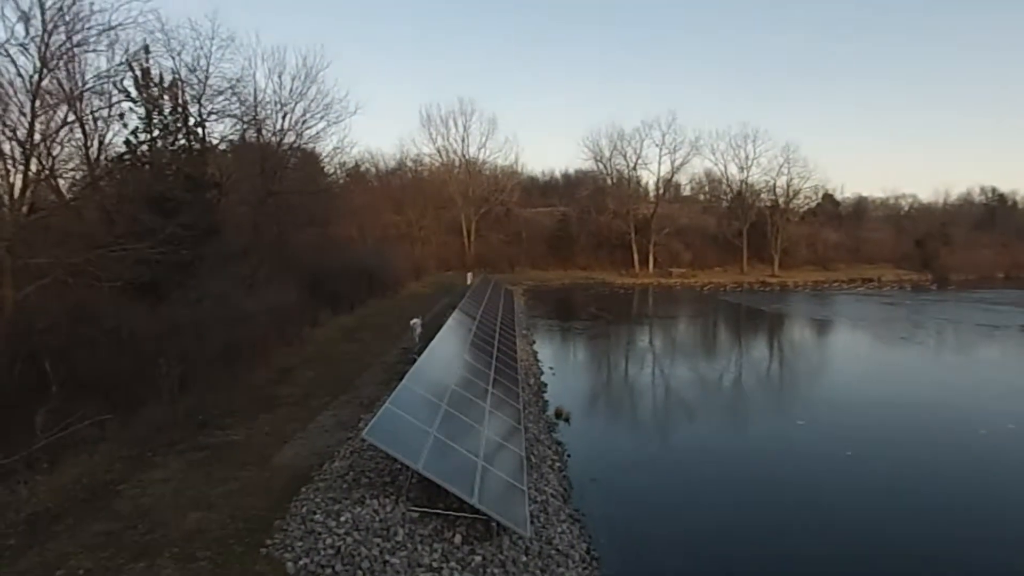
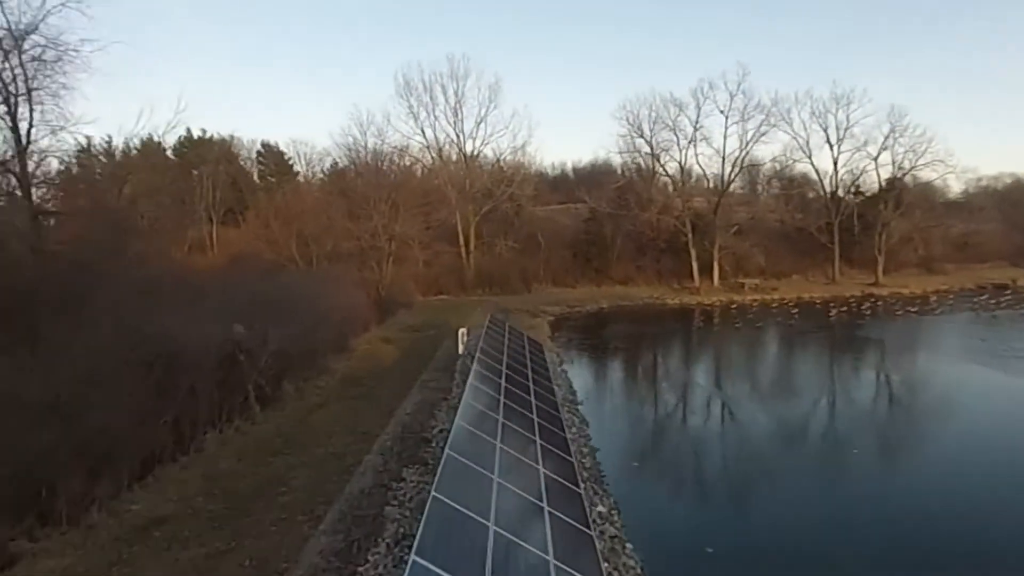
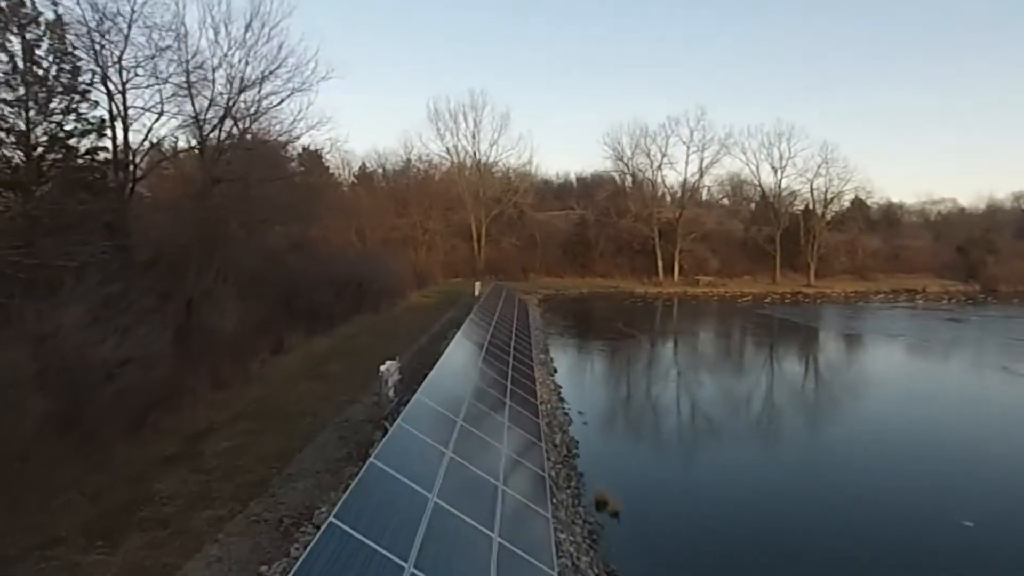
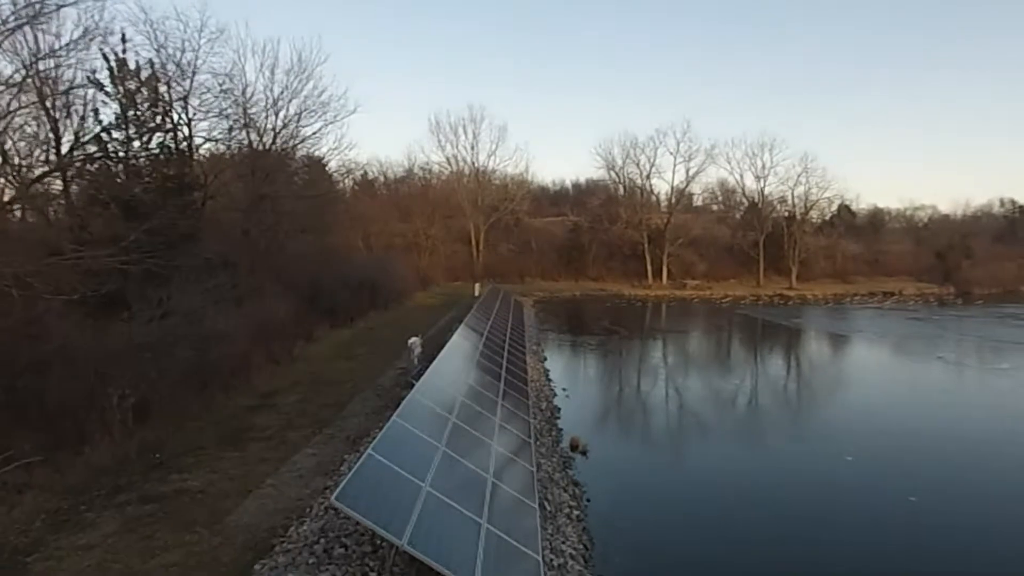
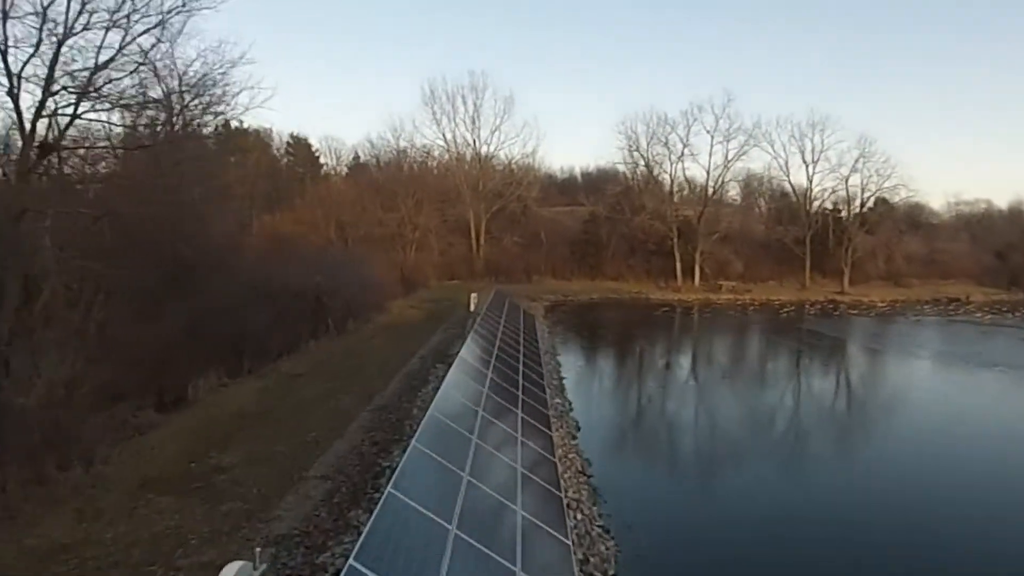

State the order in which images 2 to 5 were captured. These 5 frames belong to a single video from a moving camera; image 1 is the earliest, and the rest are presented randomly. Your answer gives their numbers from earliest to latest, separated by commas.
4, 3, 5, 2
